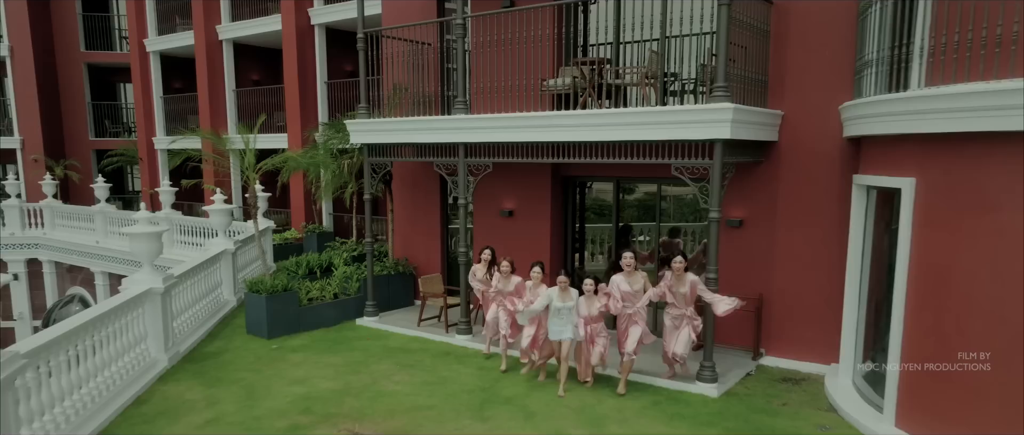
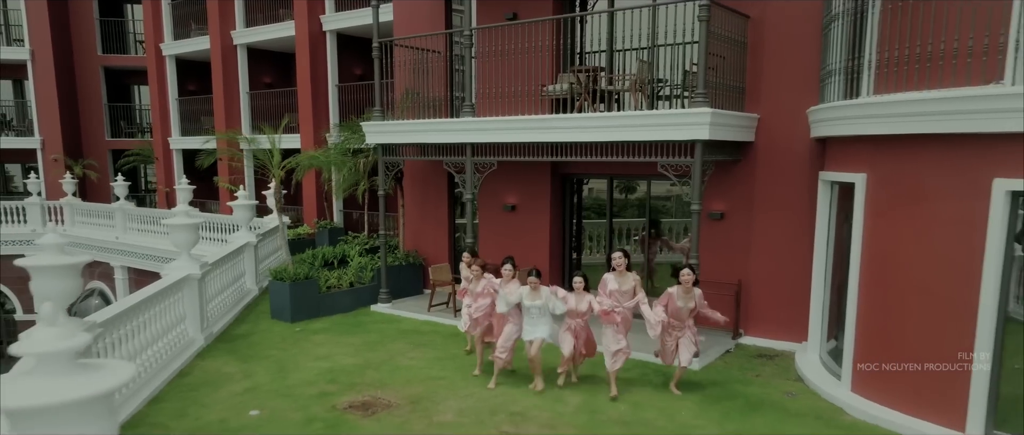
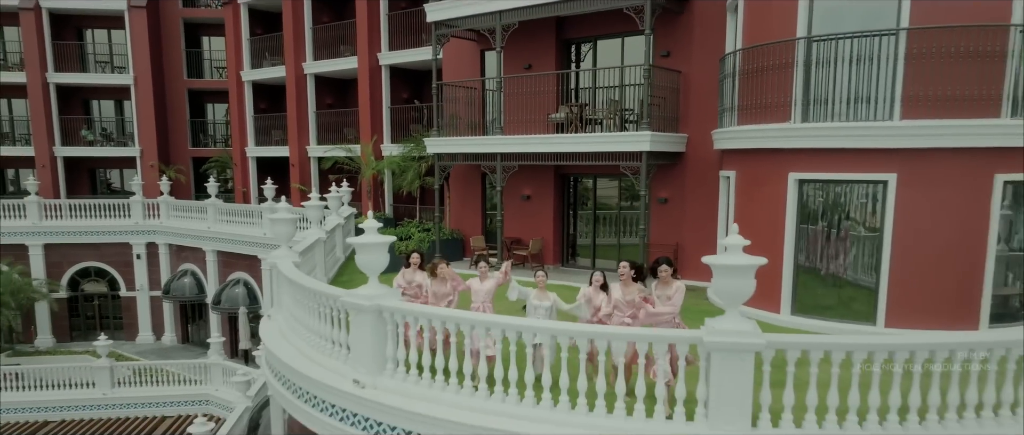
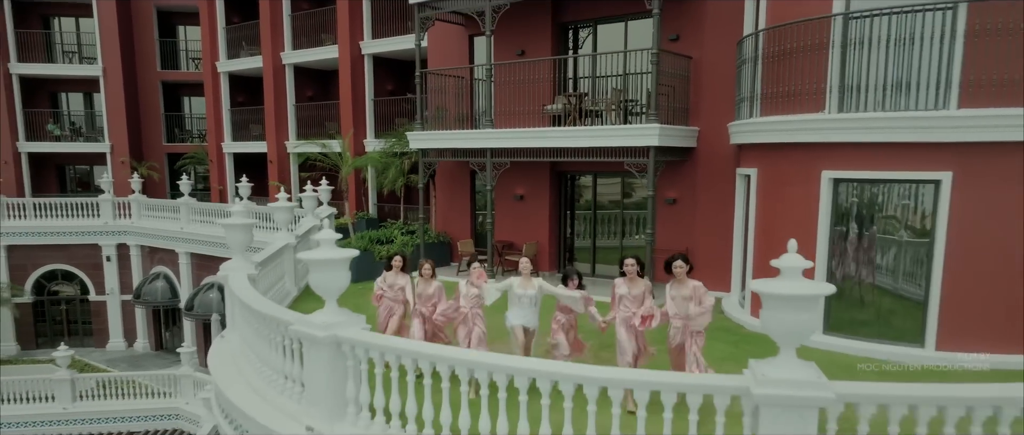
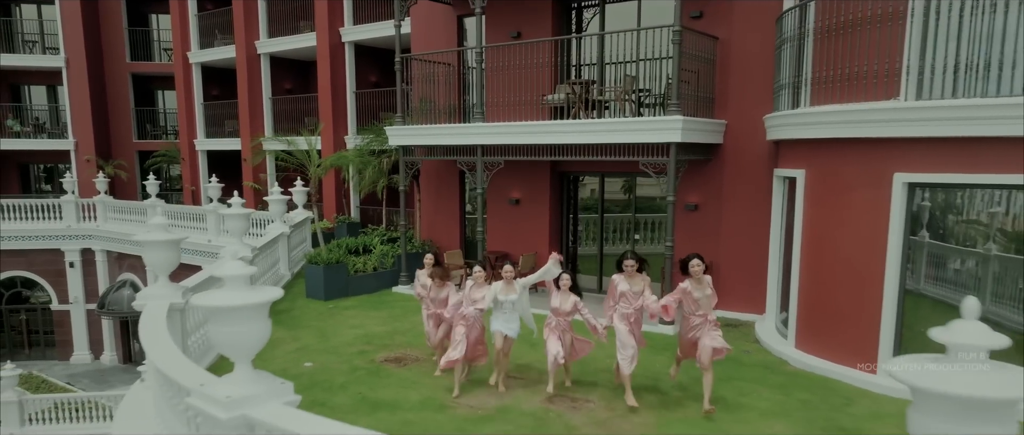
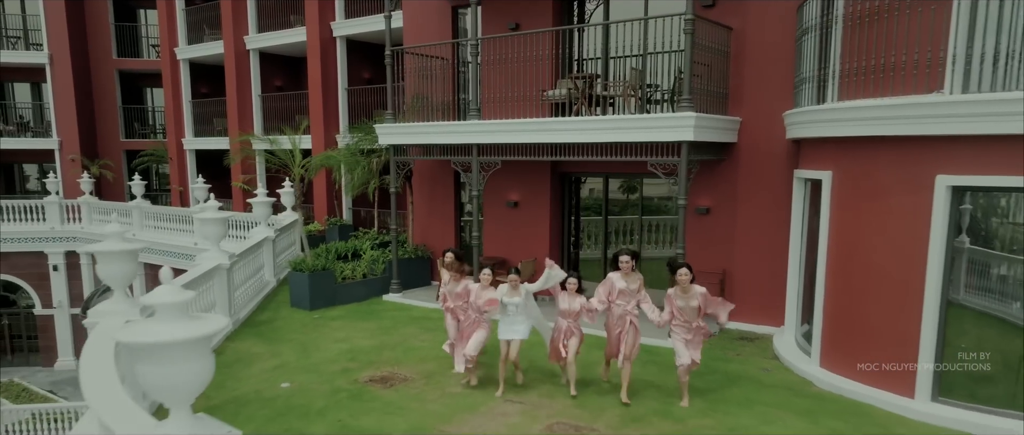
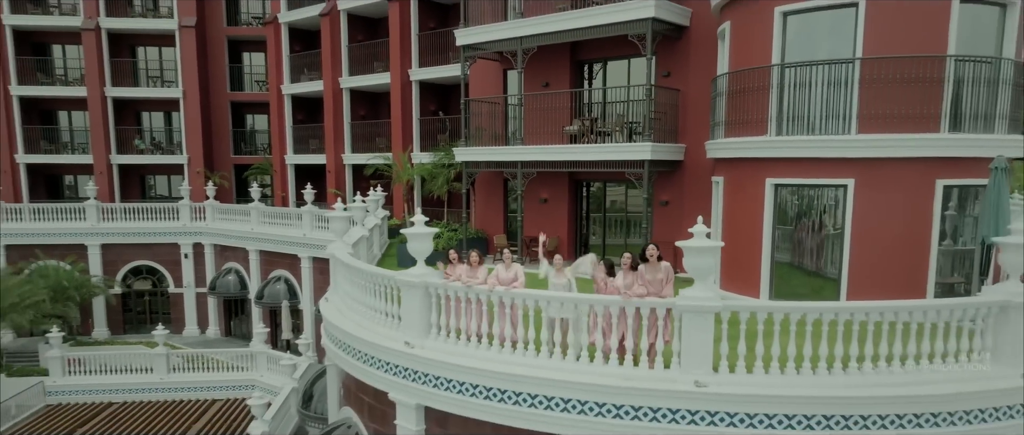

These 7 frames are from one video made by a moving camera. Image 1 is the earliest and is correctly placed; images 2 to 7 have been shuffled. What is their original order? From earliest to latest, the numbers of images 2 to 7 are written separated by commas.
2, 6, 5, 4, 3, 7
